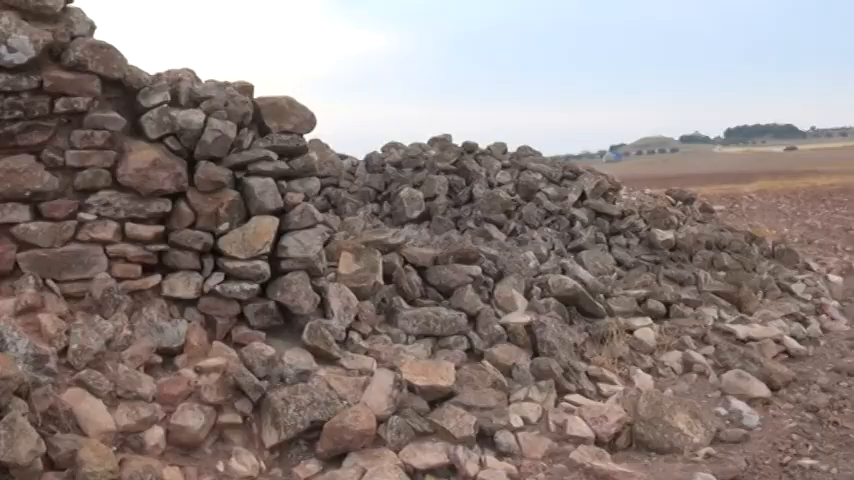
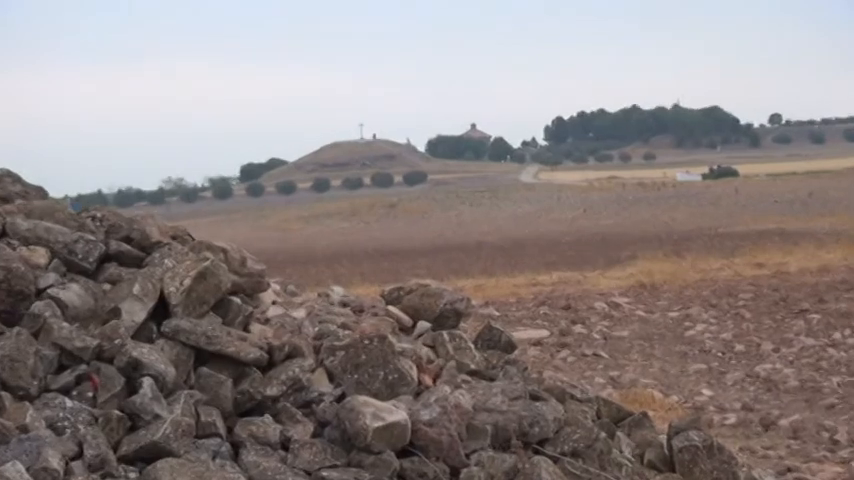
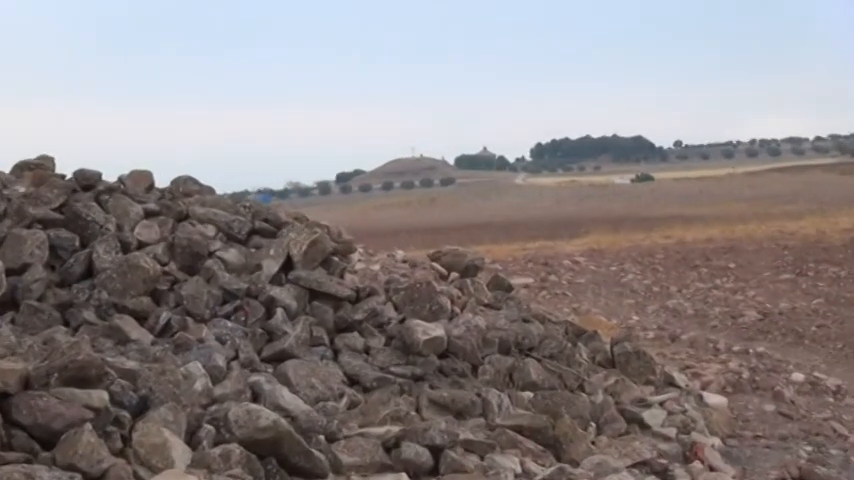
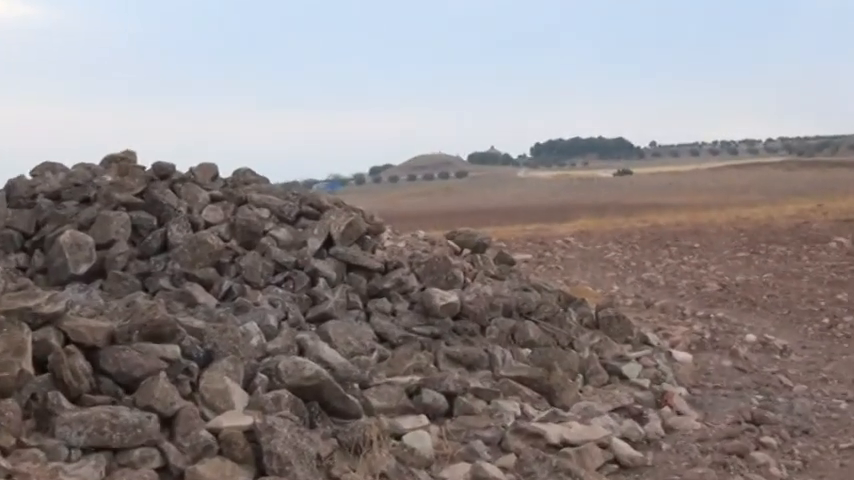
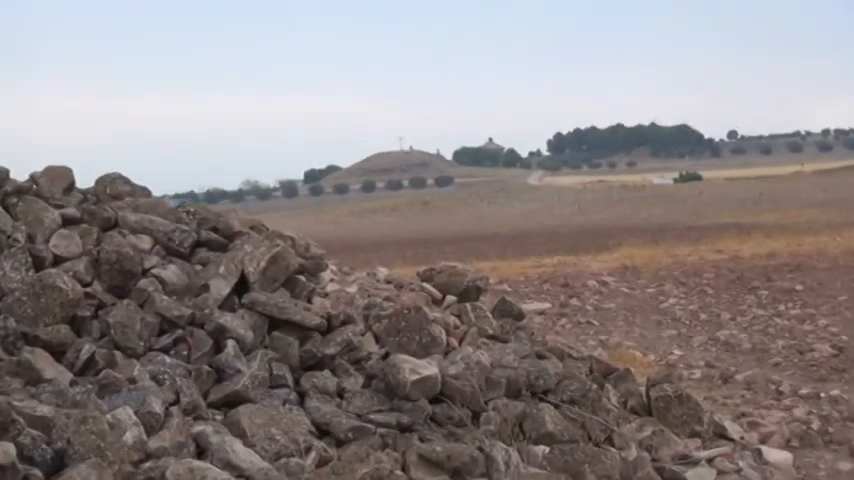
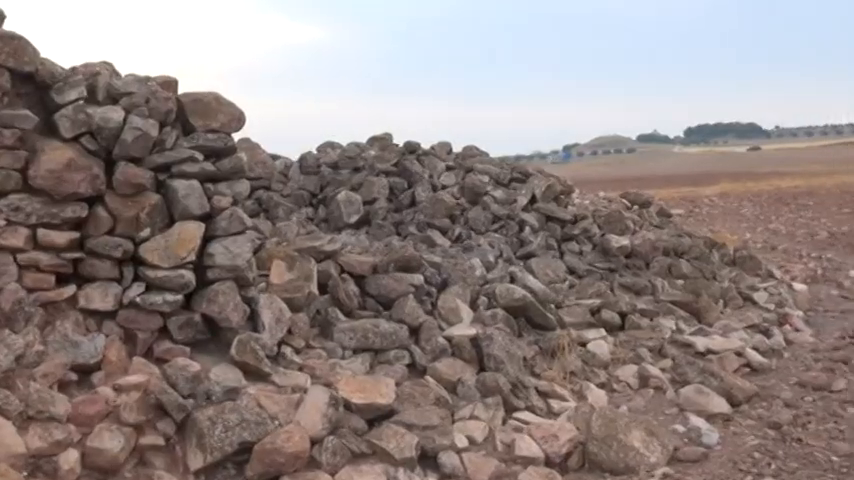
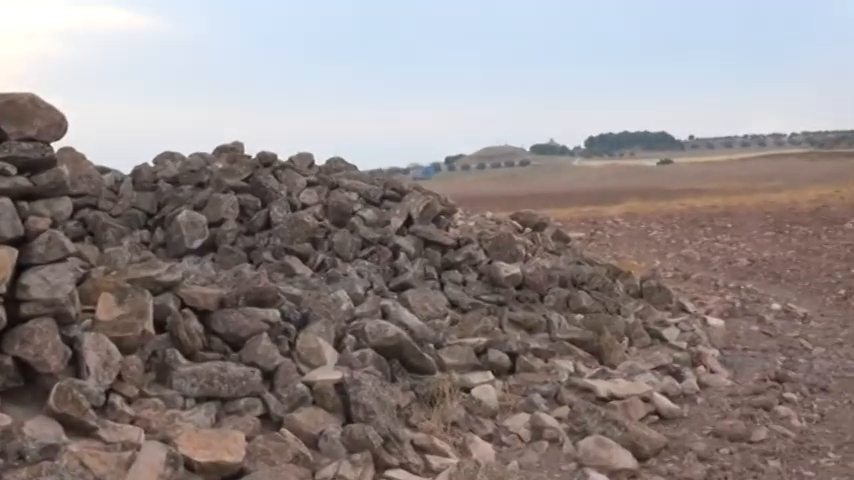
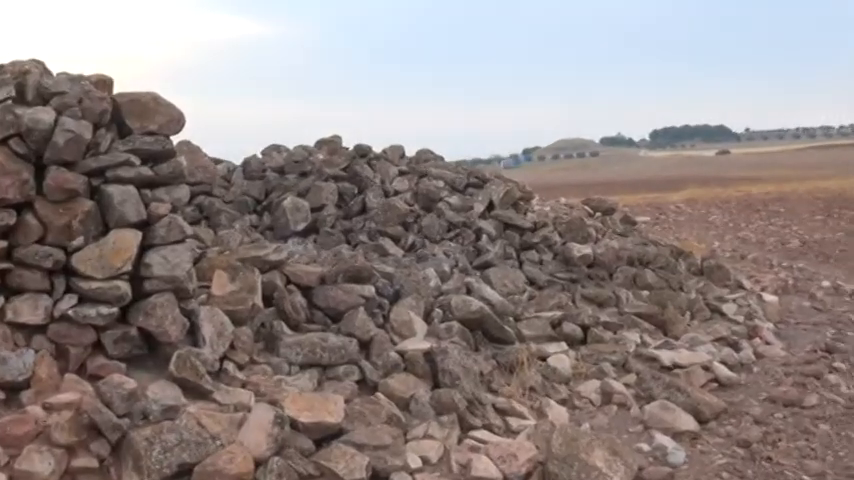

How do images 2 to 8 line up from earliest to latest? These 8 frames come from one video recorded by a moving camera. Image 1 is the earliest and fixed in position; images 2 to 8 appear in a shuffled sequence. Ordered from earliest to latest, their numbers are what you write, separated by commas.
6, 8, 7, 4, 3, 5, 2
